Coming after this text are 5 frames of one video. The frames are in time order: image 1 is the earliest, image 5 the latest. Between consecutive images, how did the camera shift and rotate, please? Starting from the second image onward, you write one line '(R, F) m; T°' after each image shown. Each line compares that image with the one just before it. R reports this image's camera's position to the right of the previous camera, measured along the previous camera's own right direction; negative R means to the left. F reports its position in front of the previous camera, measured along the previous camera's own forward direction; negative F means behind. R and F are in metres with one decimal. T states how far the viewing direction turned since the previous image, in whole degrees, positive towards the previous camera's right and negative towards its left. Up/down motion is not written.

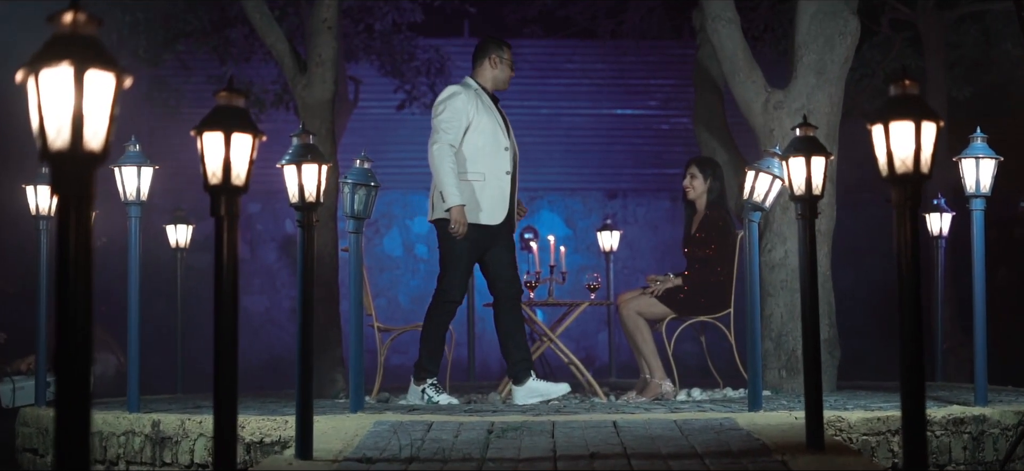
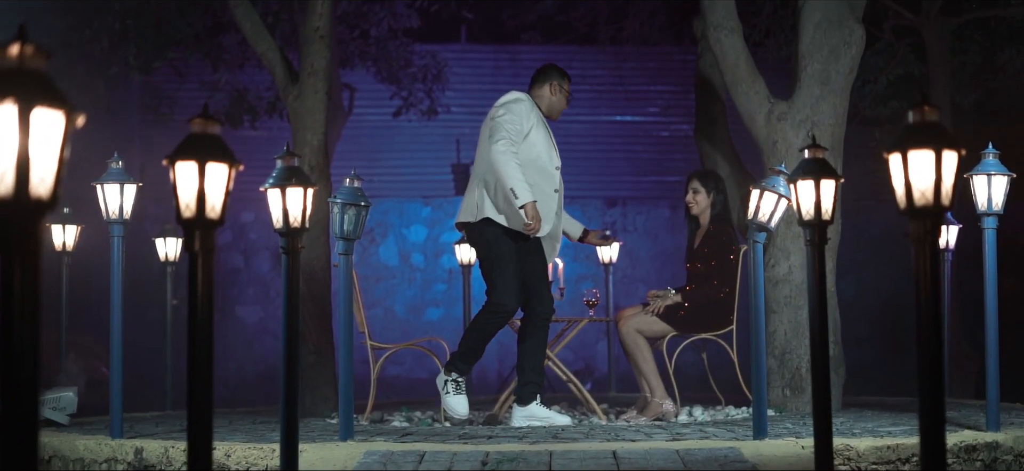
(0.0, +0.2) m; 0°
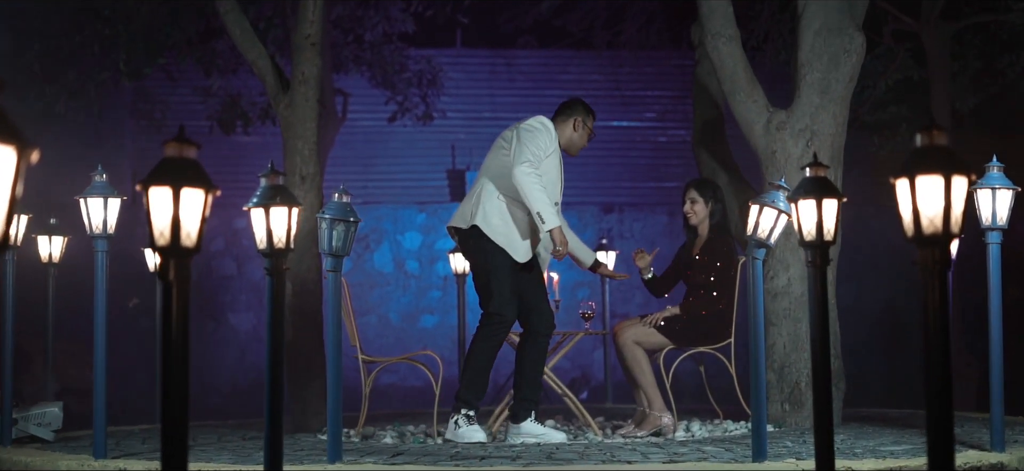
(0.0, +0.1) m; 0°
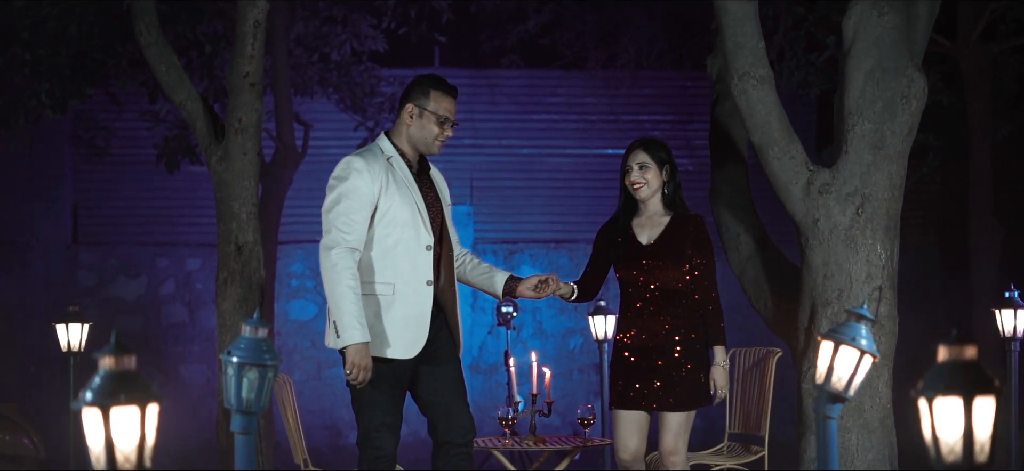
(0.0, +1.5) m; +1°
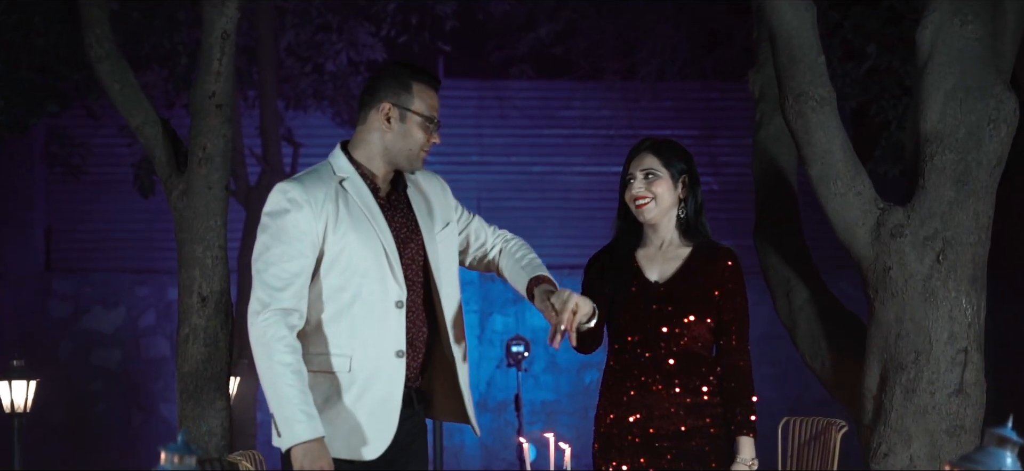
(0.0, +1.0) m; 0°
